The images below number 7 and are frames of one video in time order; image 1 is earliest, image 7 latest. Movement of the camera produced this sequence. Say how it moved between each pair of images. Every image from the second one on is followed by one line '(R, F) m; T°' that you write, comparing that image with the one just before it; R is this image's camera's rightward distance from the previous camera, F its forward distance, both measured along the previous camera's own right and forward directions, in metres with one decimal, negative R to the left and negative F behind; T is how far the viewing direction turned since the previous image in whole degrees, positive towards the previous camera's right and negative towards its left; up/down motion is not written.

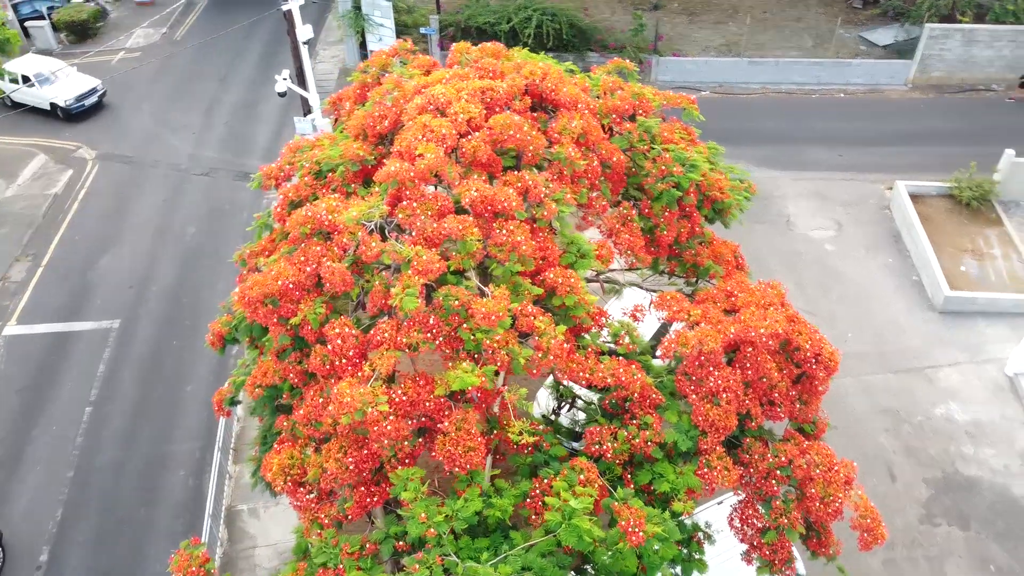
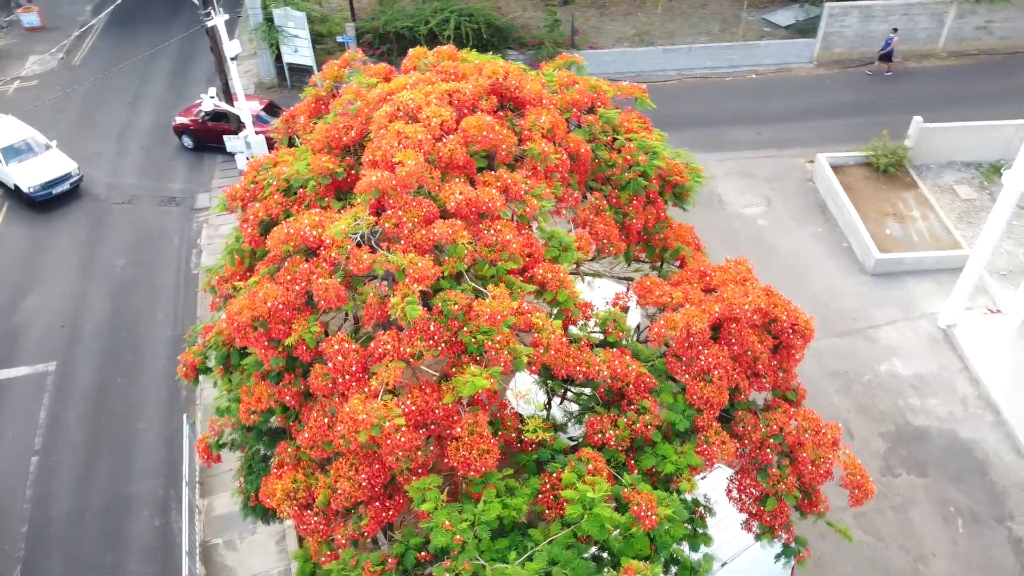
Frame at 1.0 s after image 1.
(-0.5, 0.0) m; +6°
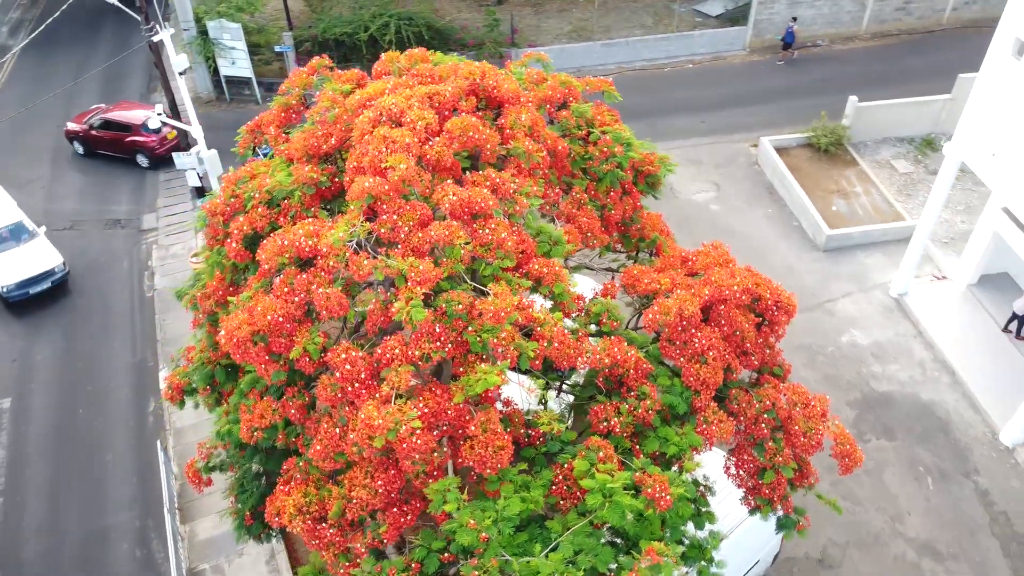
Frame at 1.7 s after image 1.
(-0.4, 0.0) m; +4°
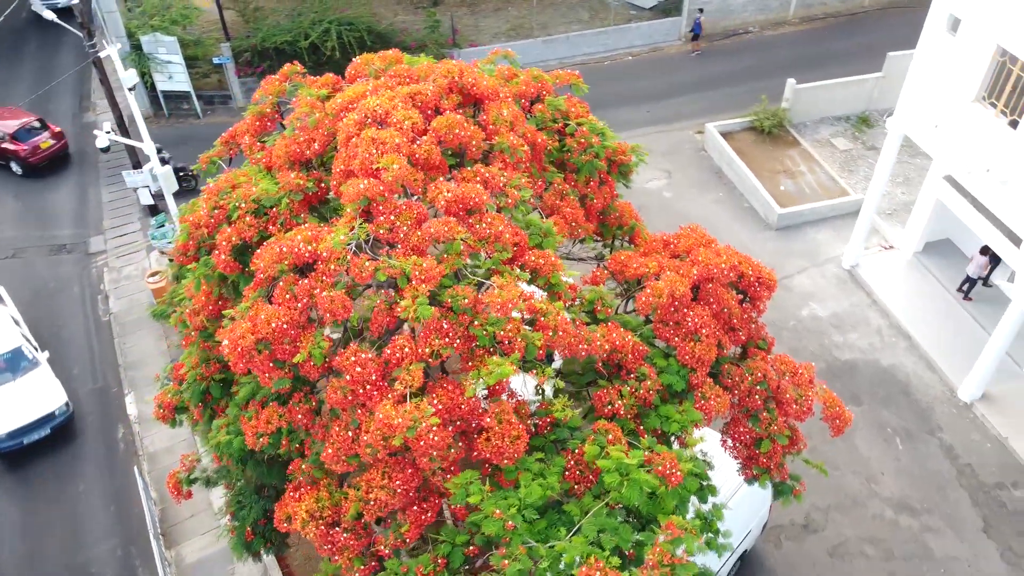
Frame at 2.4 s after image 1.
(-0.5, -0.1) m; +4°
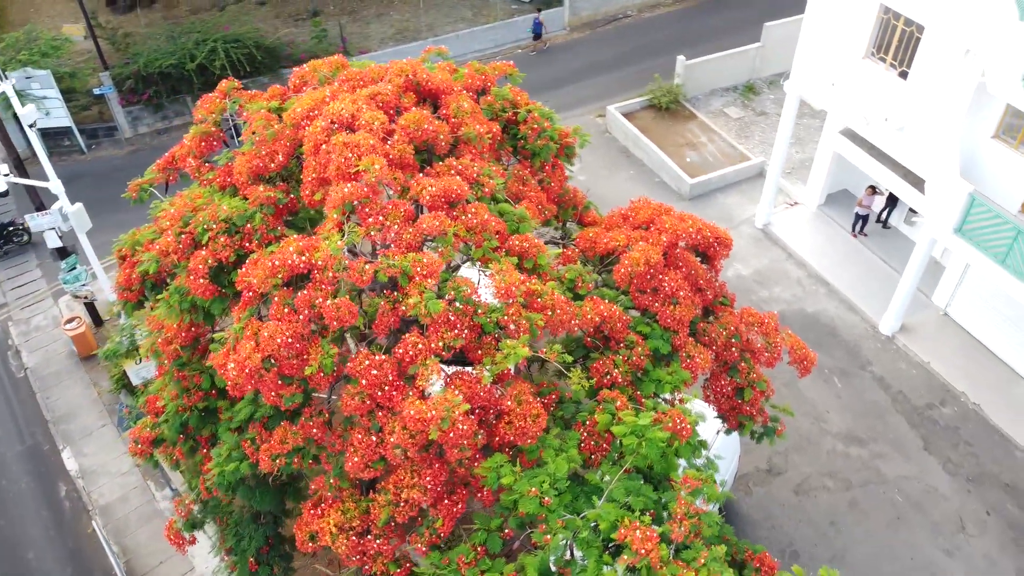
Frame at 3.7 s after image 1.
(-0.8, -0.1) m; +8°
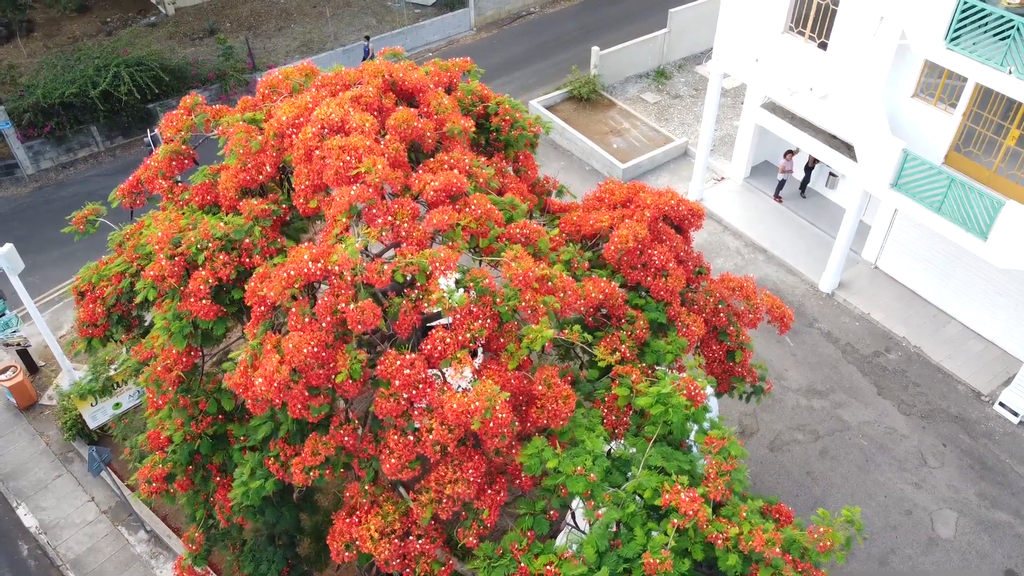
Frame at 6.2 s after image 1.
(-0.8, 0.0) m; +7°
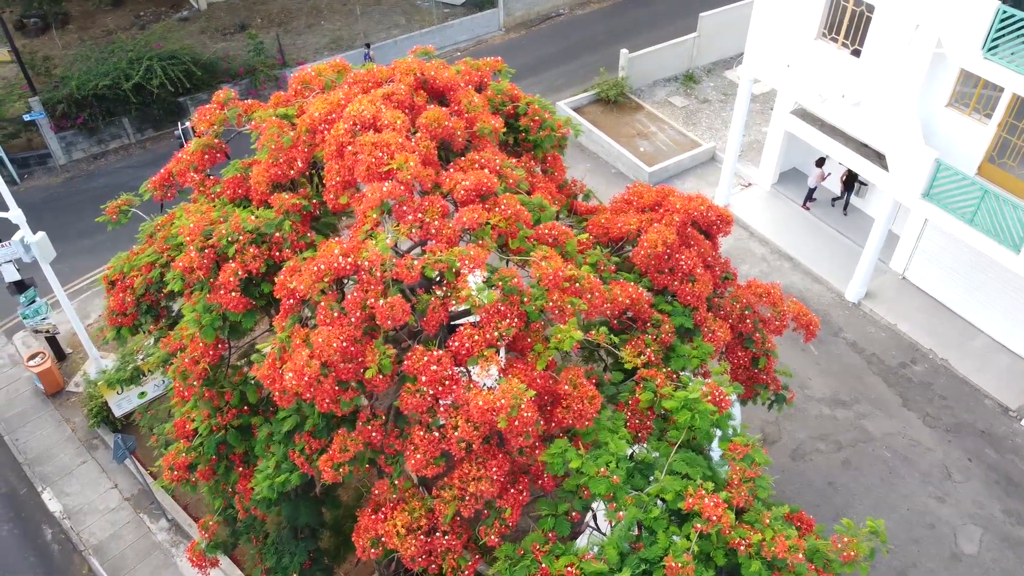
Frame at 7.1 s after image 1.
(-0.1, 0.0) m; -1°
